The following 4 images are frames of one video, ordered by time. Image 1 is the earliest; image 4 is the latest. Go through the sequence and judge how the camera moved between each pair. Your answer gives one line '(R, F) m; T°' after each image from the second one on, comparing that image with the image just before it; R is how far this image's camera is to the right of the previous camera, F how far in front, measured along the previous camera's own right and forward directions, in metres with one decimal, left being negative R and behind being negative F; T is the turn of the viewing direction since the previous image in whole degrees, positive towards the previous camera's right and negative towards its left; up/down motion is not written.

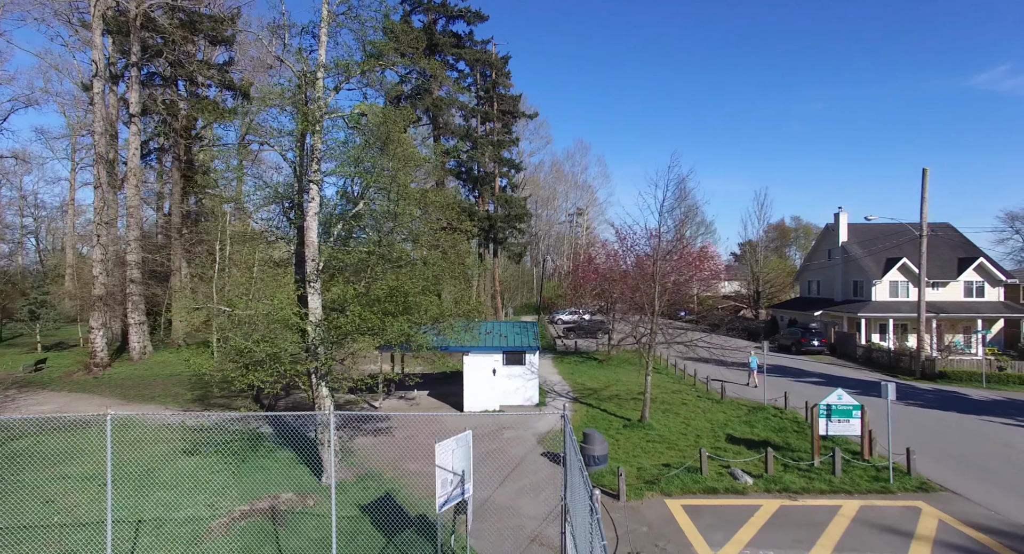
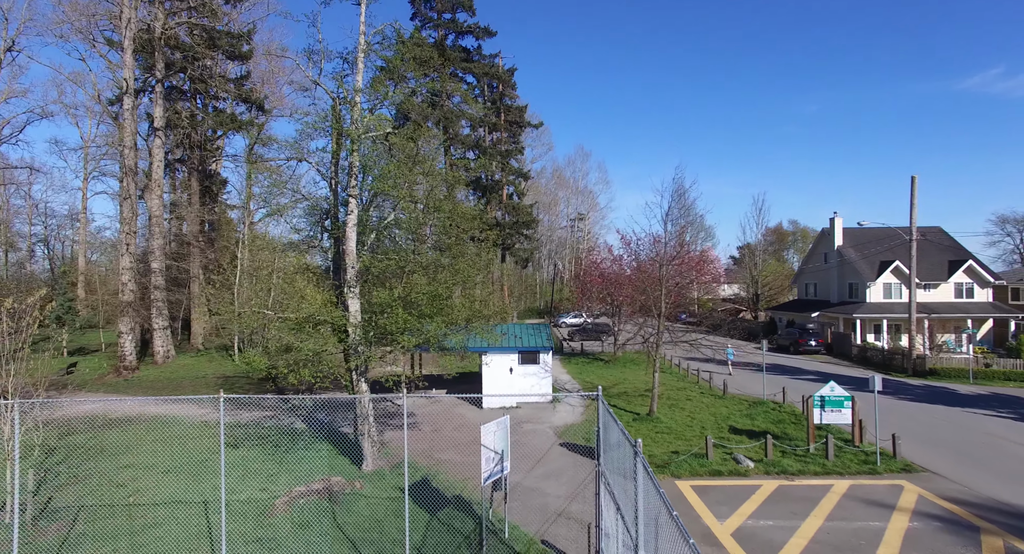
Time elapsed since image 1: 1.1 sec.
(-0.5, -1.2) m; 0°
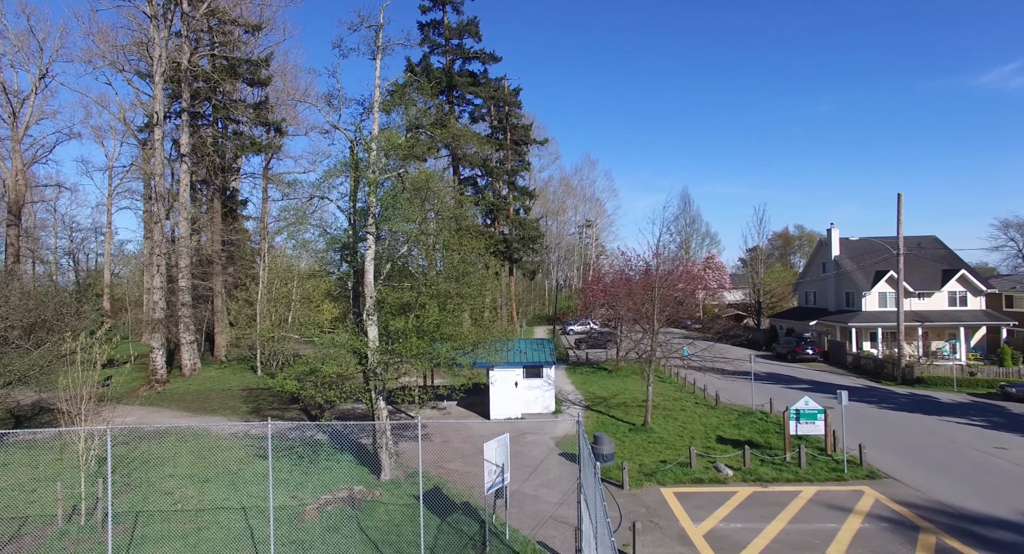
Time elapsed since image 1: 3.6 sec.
(+0.2, -1.4) m; -1°
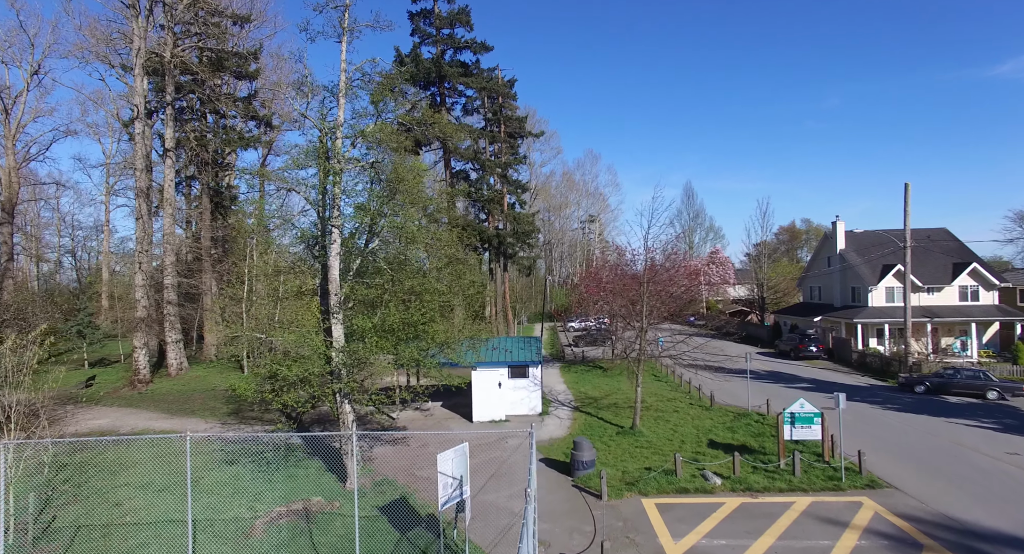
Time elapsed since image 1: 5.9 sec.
(+0.7, +0.9) m; -1°
